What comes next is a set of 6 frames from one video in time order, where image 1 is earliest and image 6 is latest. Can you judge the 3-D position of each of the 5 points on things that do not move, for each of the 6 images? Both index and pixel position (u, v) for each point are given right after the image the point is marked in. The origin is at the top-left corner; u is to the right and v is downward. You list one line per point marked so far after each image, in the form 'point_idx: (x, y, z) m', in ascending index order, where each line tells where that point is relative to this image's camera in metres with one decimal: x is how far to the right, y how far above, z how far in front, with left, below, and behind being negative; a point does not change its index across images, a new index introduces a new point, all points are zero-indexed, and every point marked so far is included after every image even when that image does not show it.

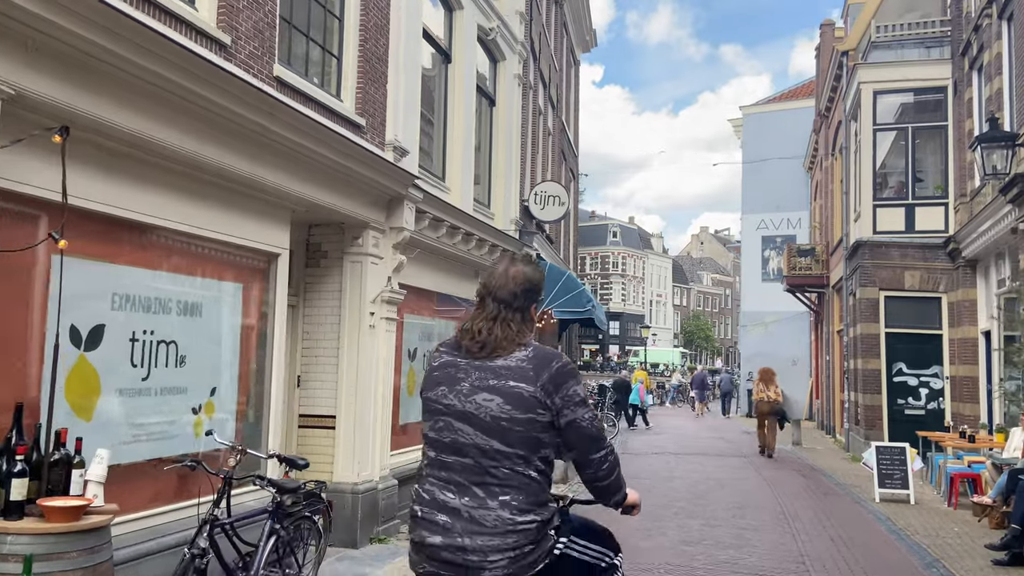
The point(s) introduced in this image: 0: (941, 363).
0: (+8.6, -1.5, +15.0) m
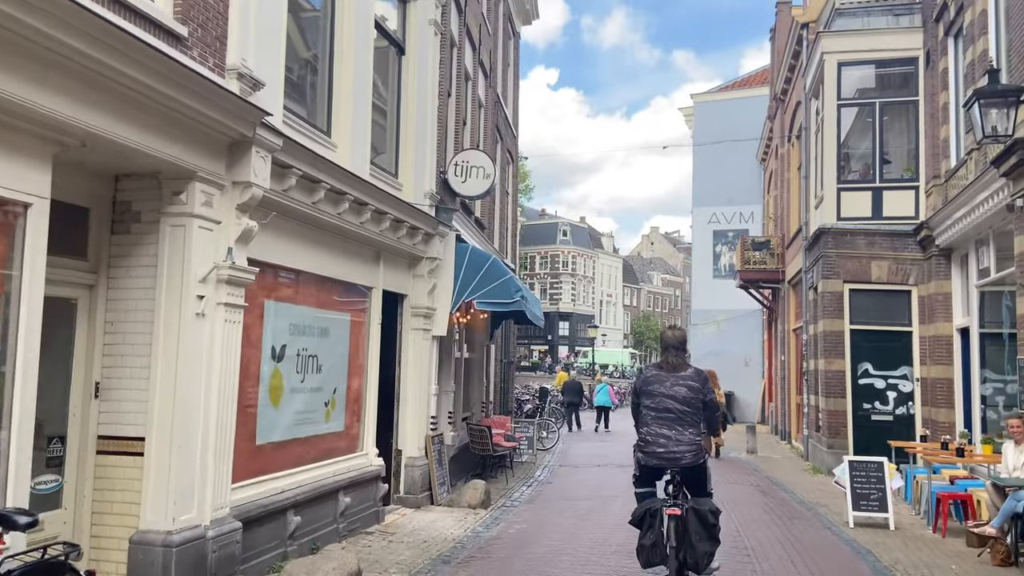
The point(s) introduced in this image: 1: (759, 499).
0: (+7.2, -1.4, +13.6) m
1: (+3.6, -3.1, +11.1) m
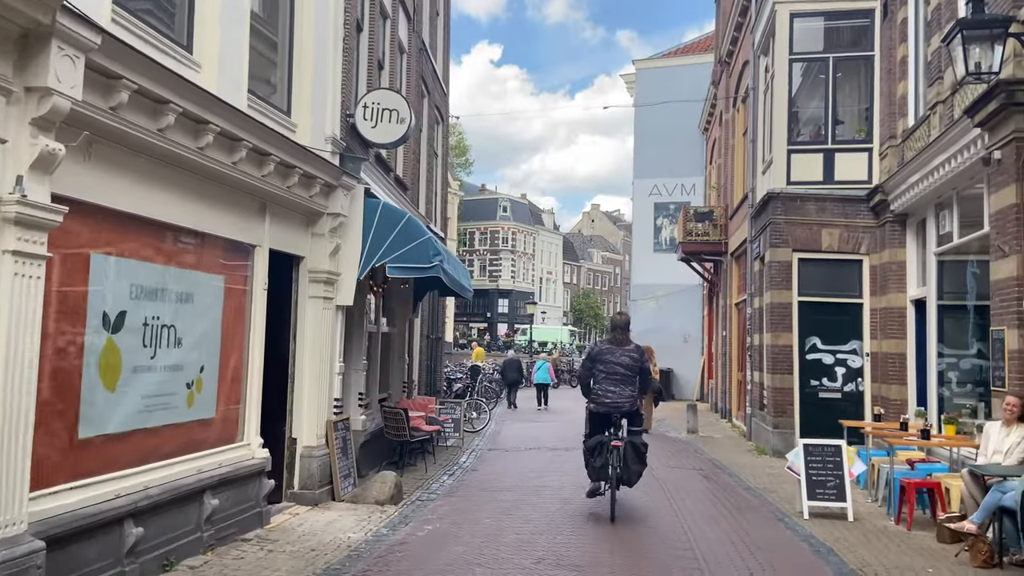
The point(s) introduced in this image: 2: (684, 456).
0: (+5.9, -0.8, +12.7) m
1: (+2.5, -2.6, +10.1) m
2: (+2.9, -2.8, +12.8) m
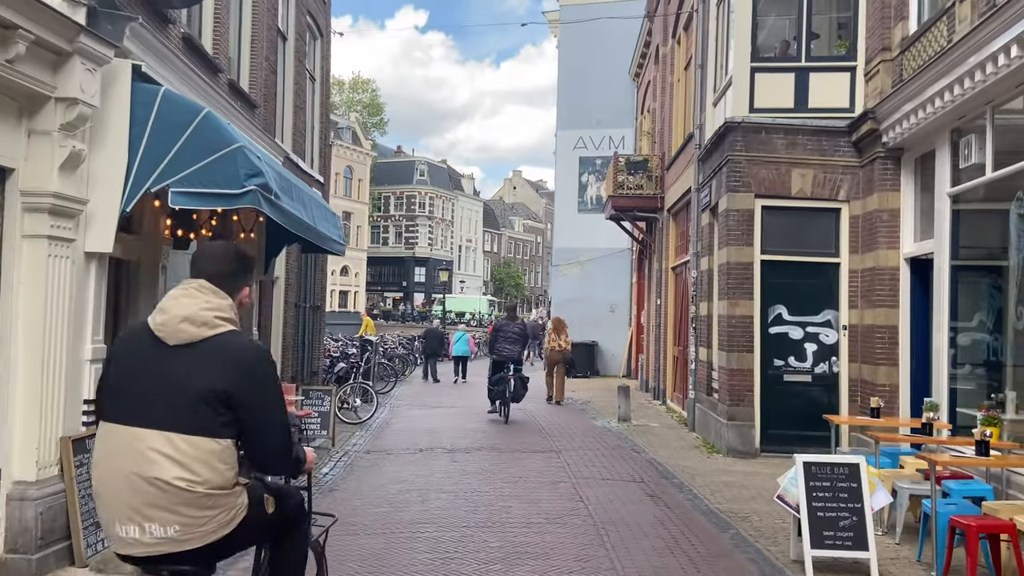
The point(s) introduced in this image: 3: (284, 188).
0: (+4.4, -0.2, +10.2) m
1: (+1.3, -2.1, +7.3) m
2: (+1.4, -2.2, +10.0) m
3: (-2.1, +0.9, +6.8) m
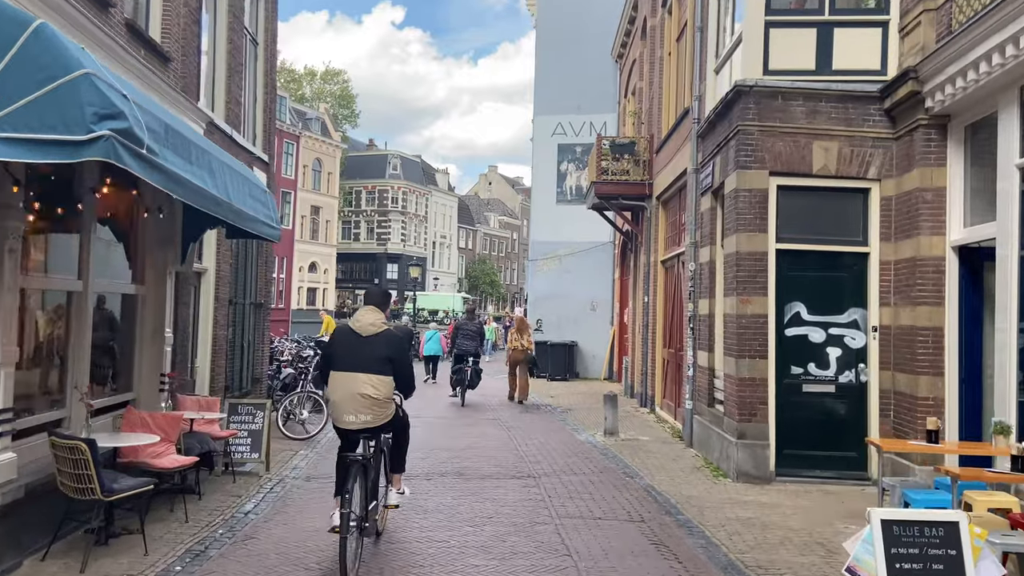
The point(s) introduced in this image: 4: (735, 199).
0: (+4.0, -0.2, +8.6) m
1: (+1.0, -2.1, +5.6) m
2: (+1.0, -2.1, +8.4) m
3: (-2.3, +1.0, +5.1) m
4: (+2.6, +1.0, +8.7) m
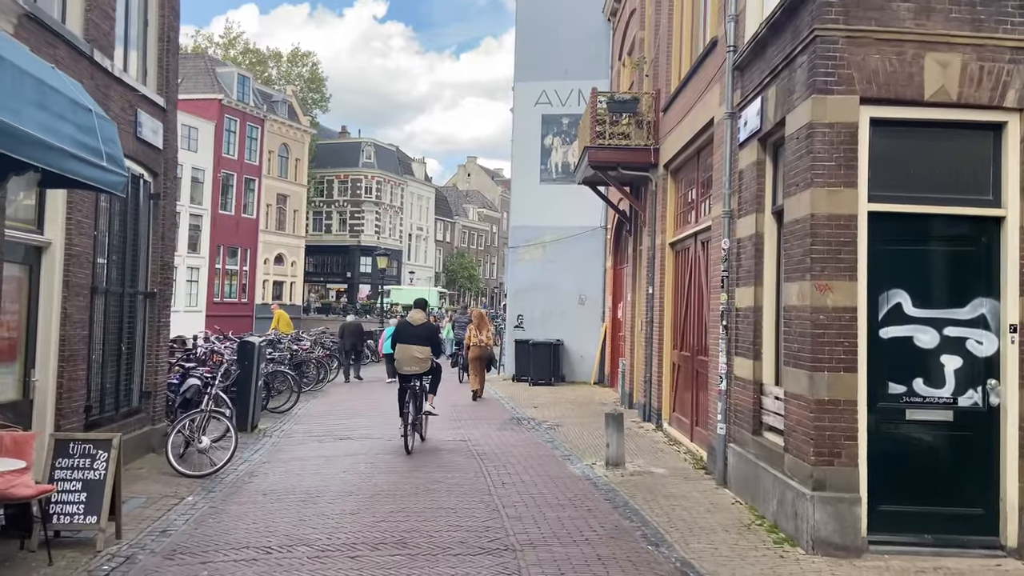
0: (+3.8, 0.0, +5.9) m
1: (+0.9, -1.9, +2.8) m
2: (+0.8, -2.0, +5.6) m
3: (-2.4, +1.1, +2.2) m
4: (+2.3, +1.2, +6.0) m
